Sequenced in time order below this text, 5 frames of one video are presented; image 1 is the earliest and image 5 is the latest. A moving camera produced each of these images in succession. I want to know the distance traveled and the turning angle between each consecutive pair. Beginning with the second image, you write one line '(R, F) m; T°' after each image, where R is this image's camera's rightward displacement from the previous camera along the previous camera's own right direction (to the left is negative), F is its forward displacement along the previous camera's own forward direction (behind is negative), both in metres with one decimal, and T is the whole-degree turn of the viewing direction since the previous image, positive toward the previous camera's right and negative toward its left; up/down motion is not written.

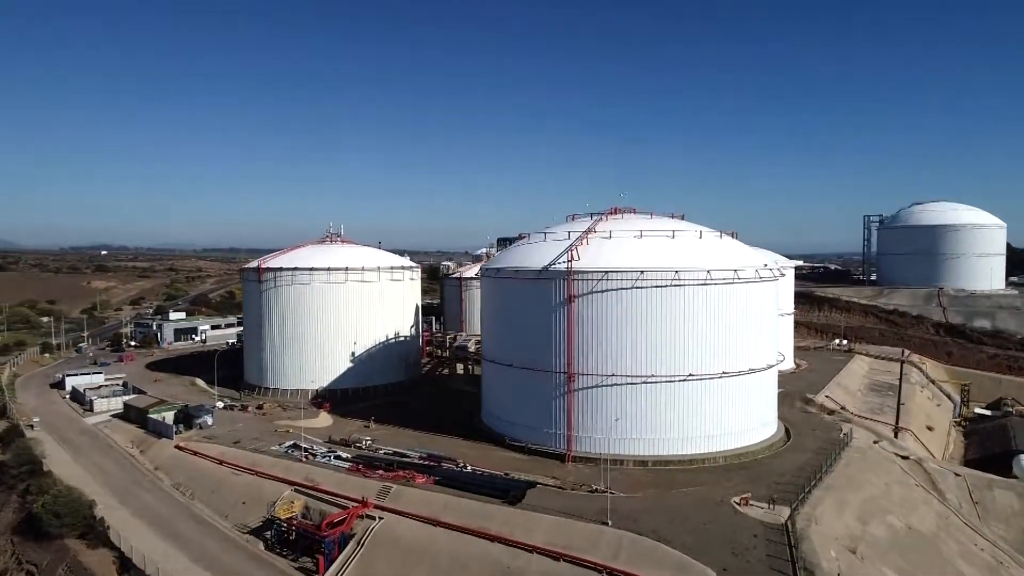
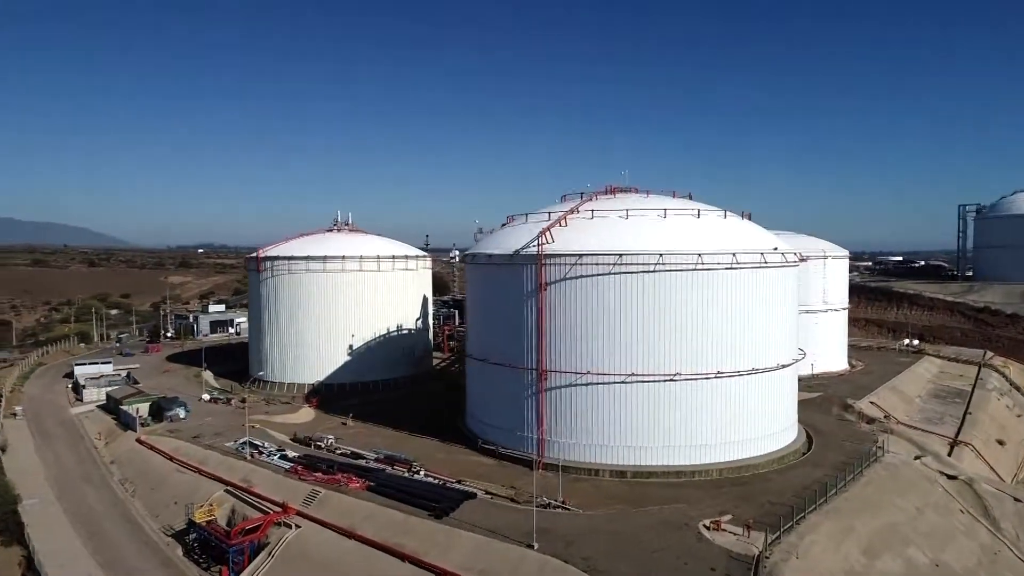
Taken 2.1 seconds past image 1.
(+4.3, +3.2) m; -6°
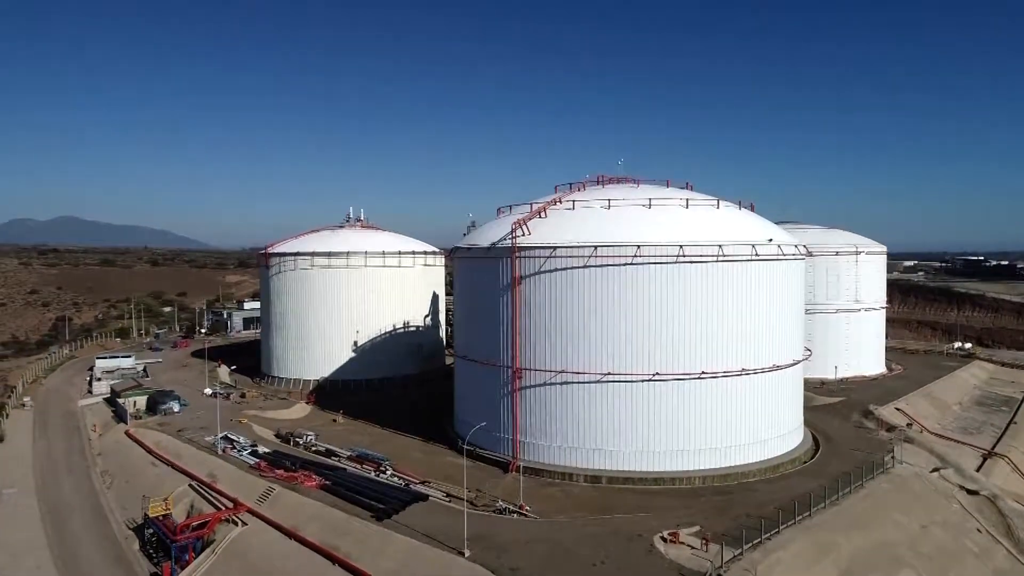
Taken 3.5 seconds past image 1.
(+3.1, +1.2) m; -5°
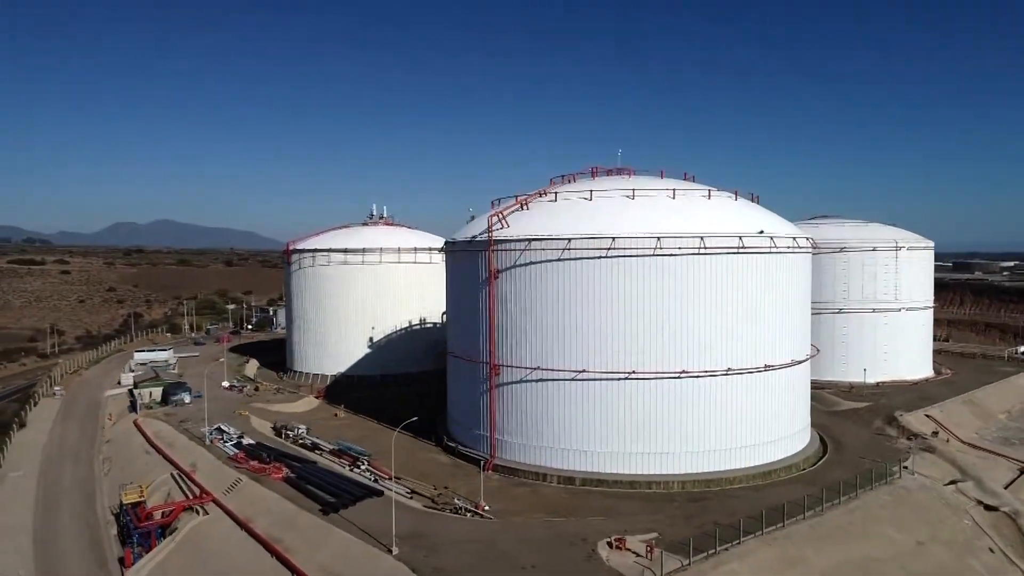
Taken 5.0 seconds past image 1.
(+3.3, +0.7) m; -6°
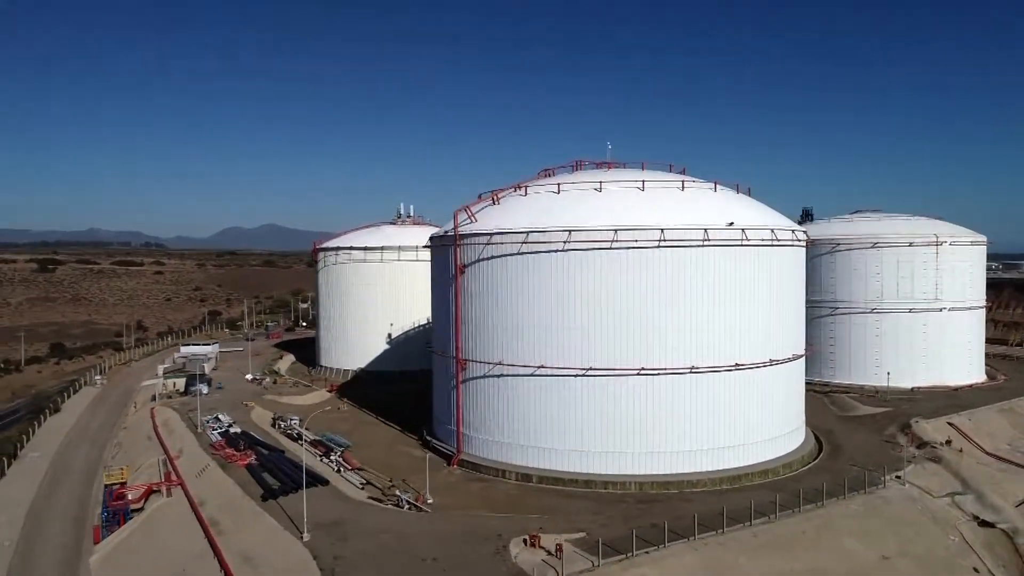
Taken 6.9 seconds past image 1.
(+4.2, +0.4) m; -7°
